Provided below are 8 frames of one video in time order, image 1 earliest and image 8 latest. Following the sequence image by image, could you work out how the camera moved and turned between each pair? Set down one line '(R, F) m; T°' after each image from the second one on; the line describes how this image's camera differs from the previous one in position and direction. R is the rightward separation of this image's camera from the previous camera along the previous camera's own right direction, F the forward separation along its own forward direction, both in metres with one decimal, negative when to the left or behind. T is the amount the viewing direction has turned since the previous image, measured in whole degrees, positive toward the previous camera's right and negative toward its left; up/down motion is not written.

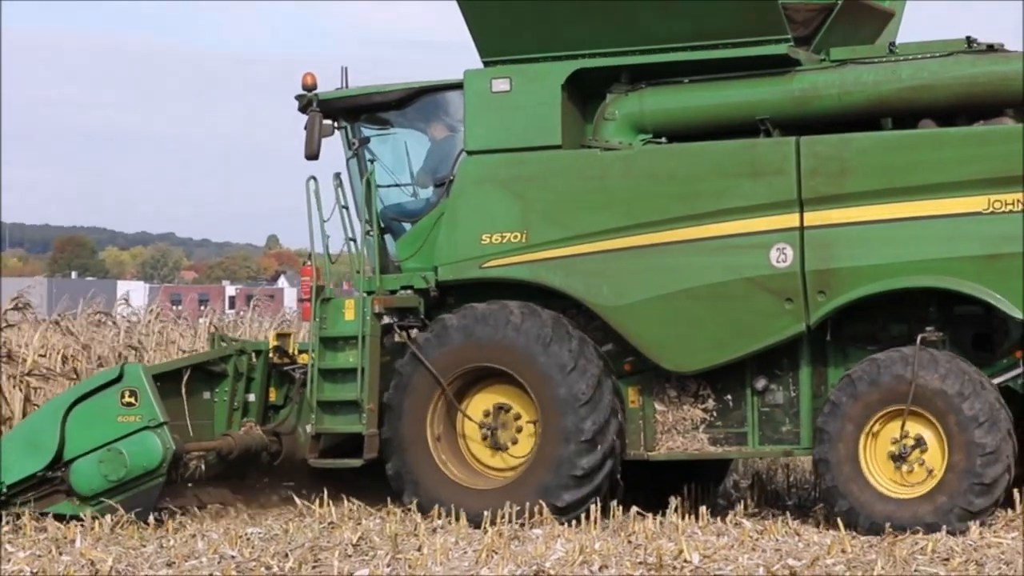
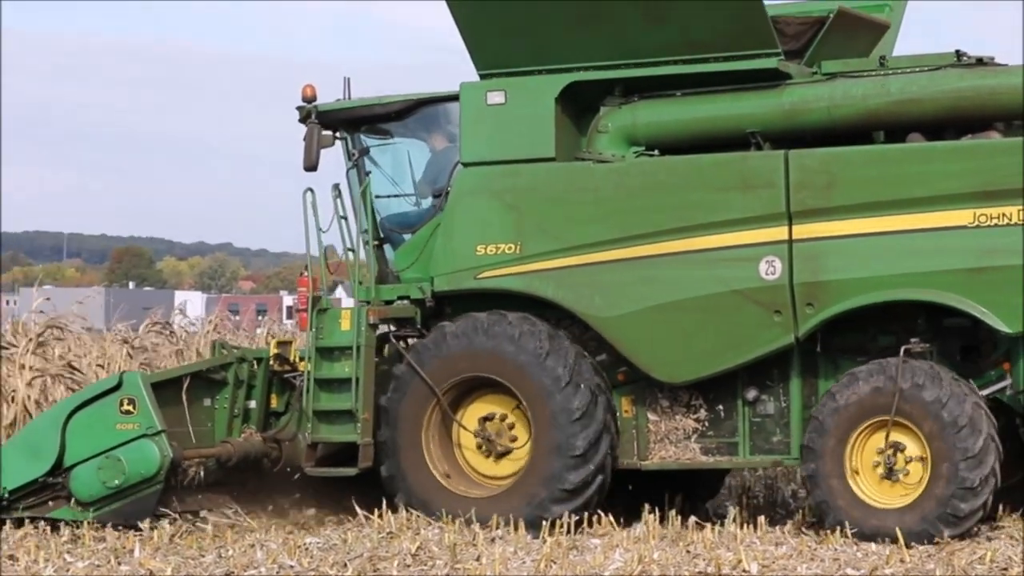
(+0.1, -0.1) m; -1°
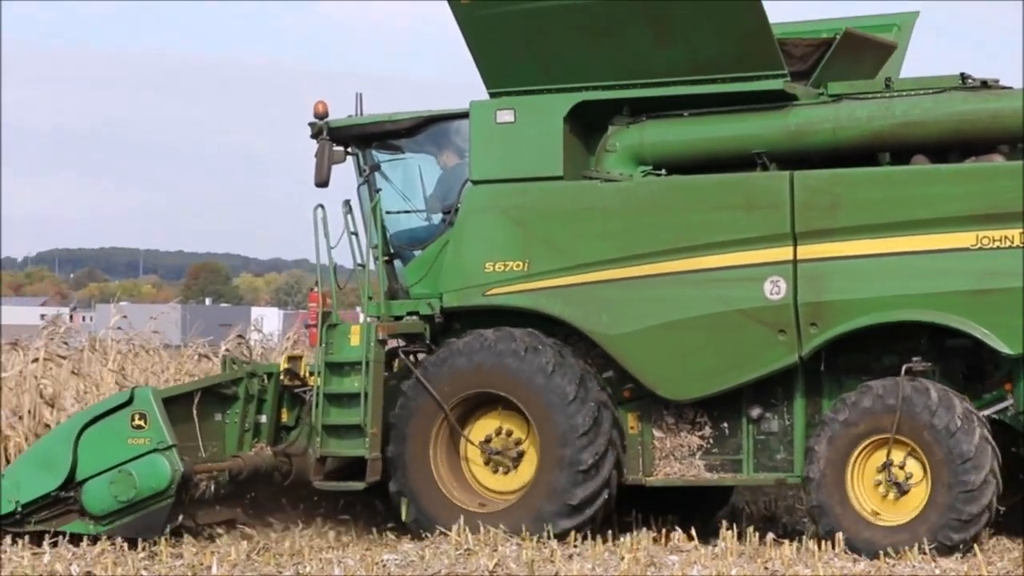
(0.0, -0.1) m; -1°
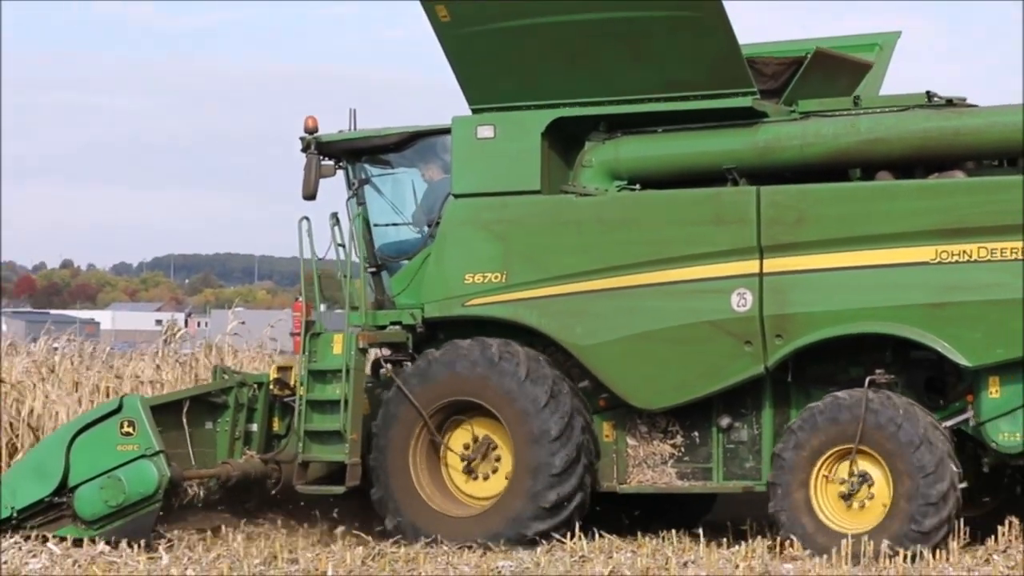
(+0.3, -0.2) m; -1°
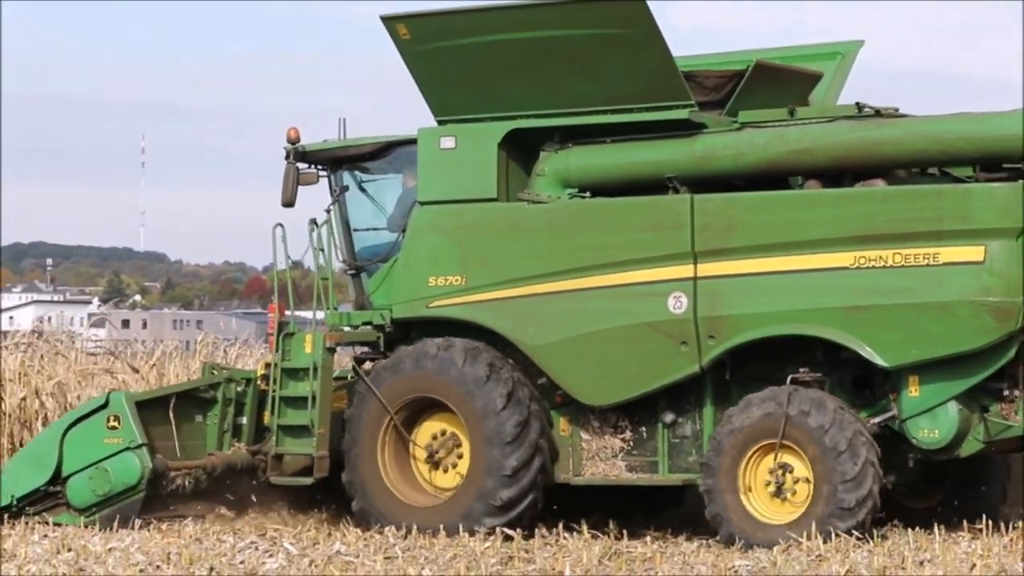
(+0.7, -0.4) m; -3°
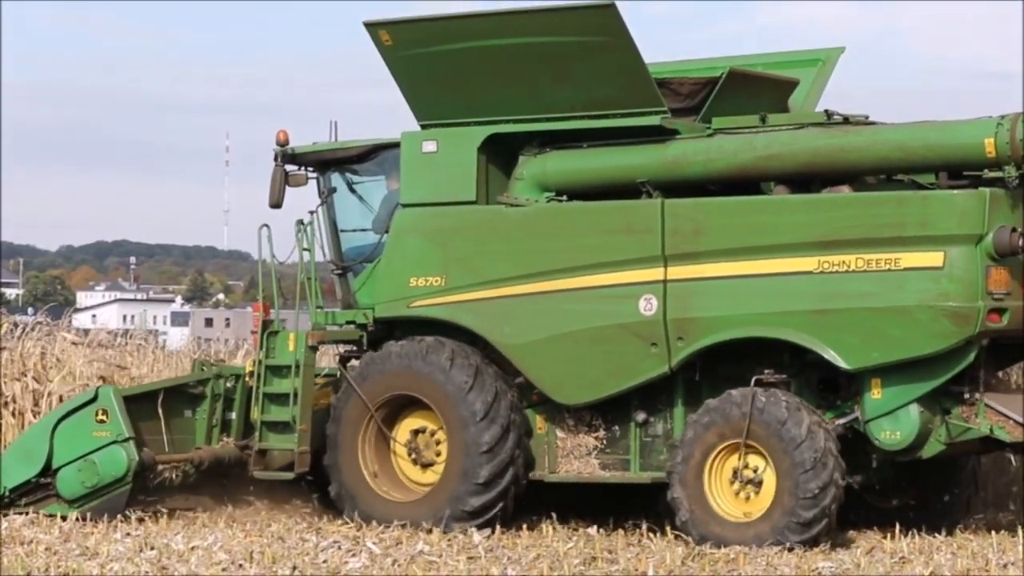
(+0.3, -0.2) m; -1°
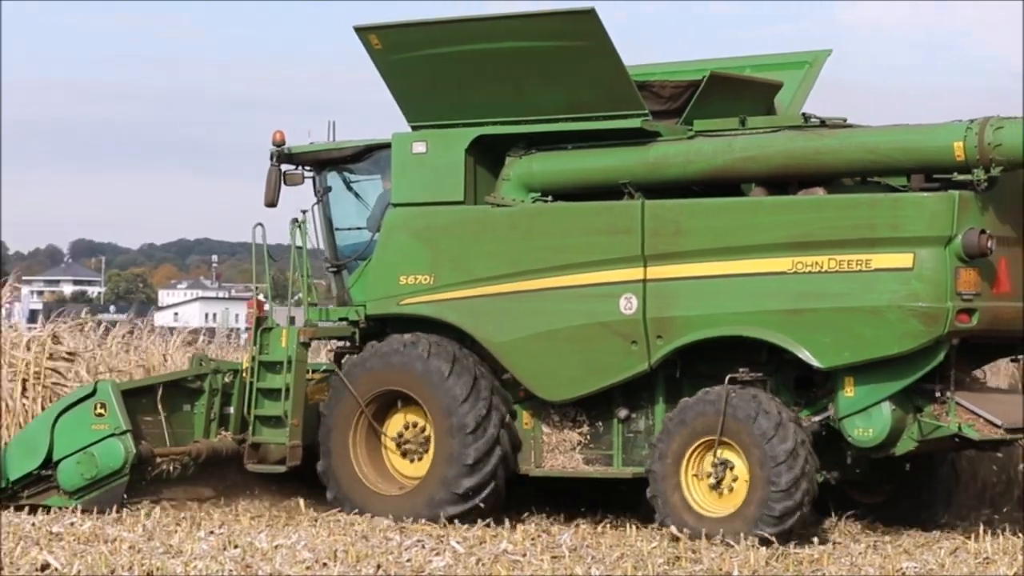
(+0.2, -0.2) m; -1°
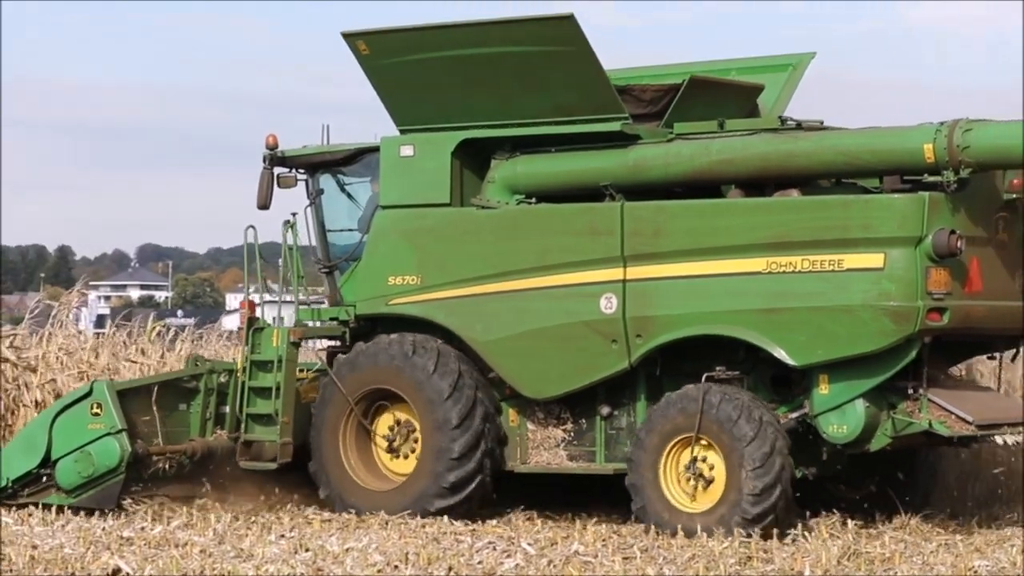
(+0.2, -0.2) m; -1°
